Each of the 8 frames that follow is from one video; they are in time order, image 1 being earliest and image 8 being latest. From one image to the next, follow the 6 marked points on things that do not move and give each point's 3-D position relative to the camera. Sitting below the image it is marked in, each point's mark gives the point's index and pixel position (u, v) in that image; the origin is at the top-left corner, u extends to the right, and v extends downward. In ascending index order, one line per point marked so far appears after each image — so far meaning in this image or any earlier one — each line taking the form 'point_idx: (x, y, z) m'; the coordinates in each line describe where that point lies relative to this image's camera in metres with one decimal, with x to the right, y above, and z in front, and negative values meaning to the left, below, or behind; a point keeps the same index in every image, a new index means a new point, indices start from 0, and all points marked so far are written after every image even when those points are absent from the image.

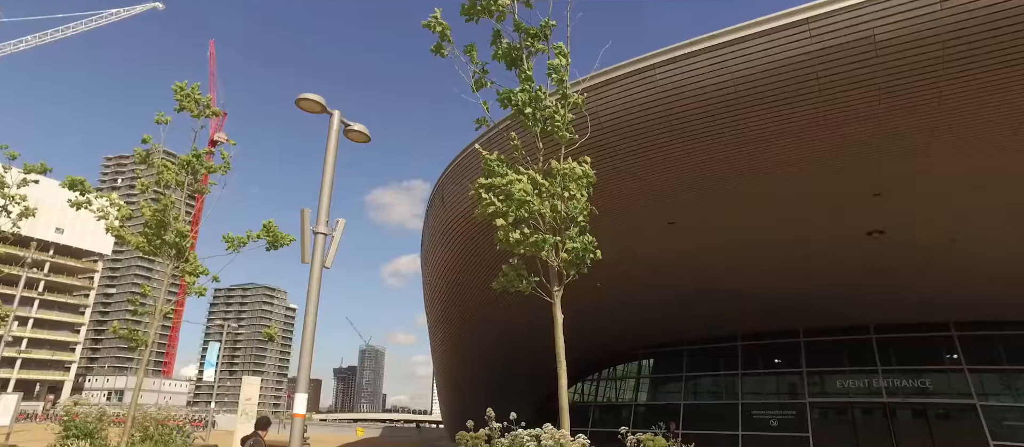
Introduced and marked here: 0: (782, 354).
0: (+9.2, -4.5, +19.6) m
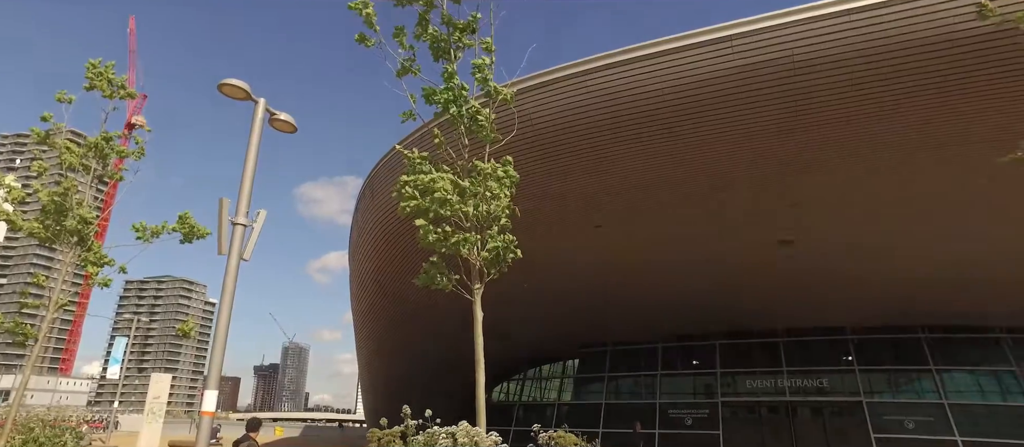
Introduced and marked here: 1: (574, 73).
0: (+6.6, -4.8, +20.6) m
1: (+1.2, +2.7, +10.6) m
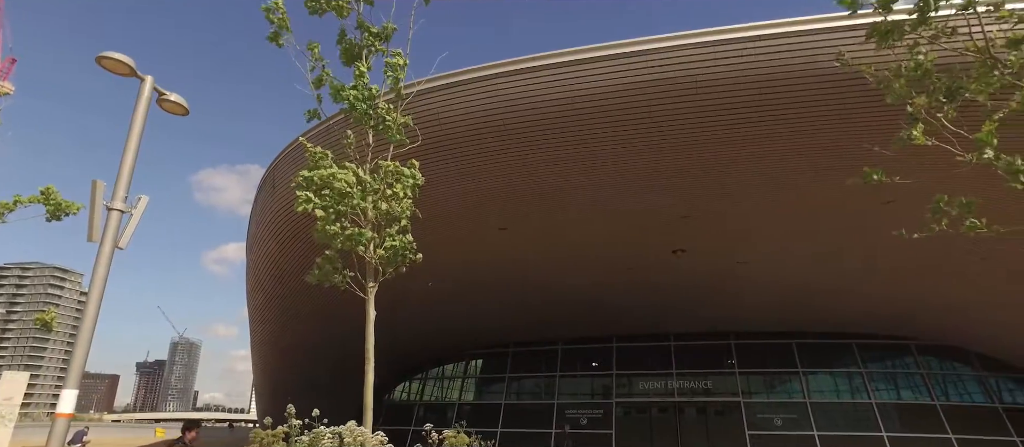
0: (+3.1, -5.0, +21.2) m
1: (-0.6, +2.7, +10.6) m
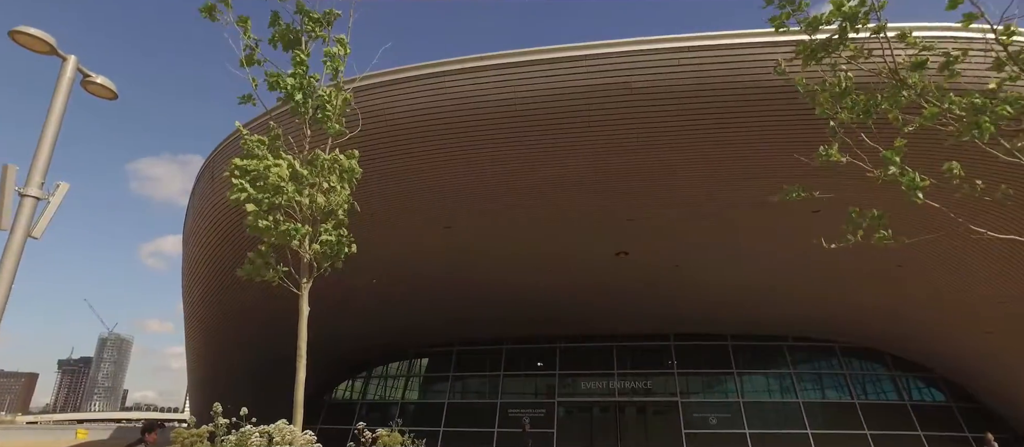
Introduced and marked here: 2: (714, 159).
0: (+1.0, -5.0, +21.4) m
1: (-1.6, +2.7, +10.5) m
2: (+3.9, +1.2, +10.7) m
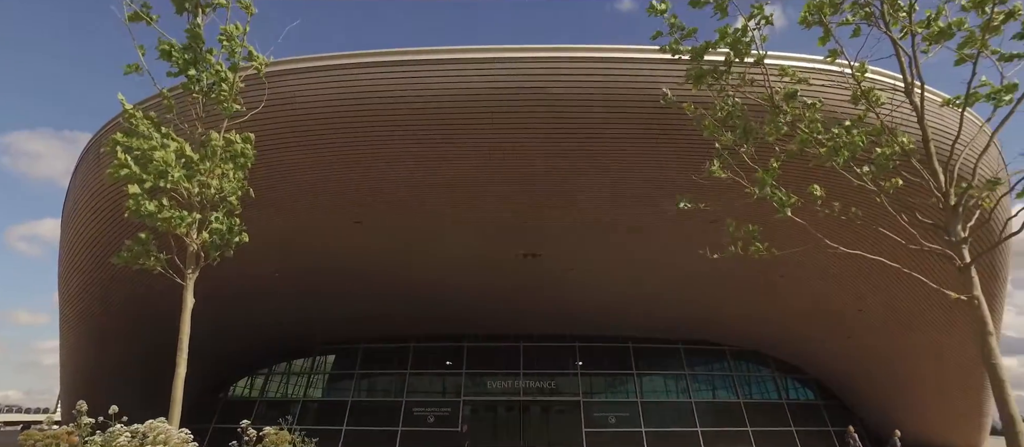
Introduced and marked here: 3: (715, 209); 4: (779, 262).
0: (-2.4, -4.9, +21.3) m
1: (-3.2, +2.8, +10.1) m
2: (+2.1, +1.1, +11.1) m
3: (+4.2, +0.3, +12.0) m
4: (+6.5, -0.9, +13.8) m
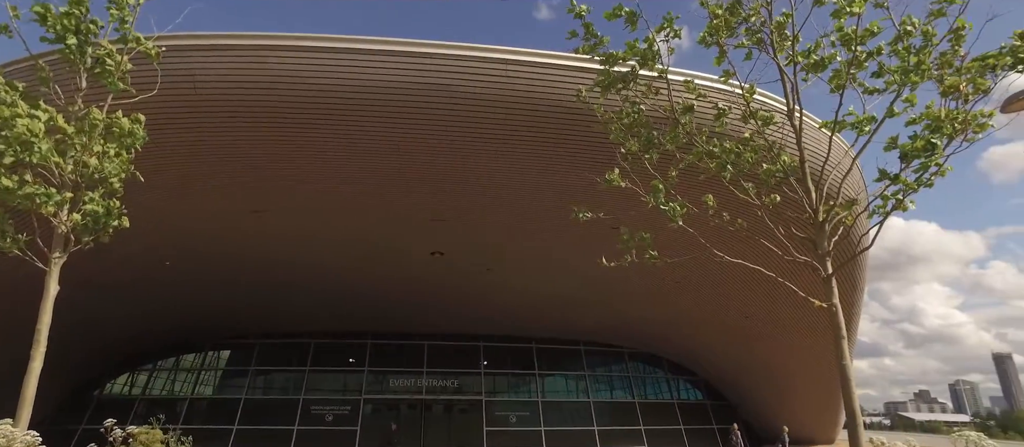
0: (-5.8, -4.7, +20.8) m
1: (-4.8, +3.0, +9.6) m
2: (+0.3, +1.1, +11.3) m
3: (+2.2, +0.2, +12.5) m
4: (+4.1, -1.1, +14.6) m
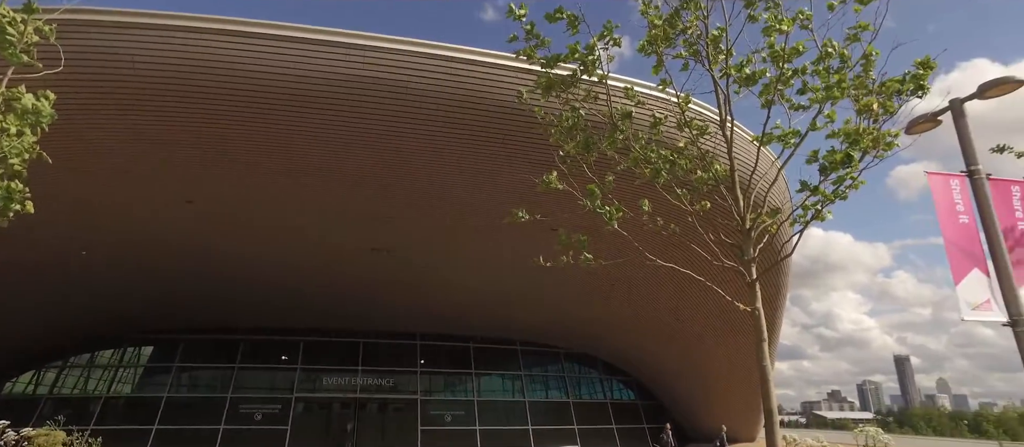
0: (-8.0, -4.5, +20.1) m
1: (-5.8, +3.2, +9.2) m
2: (-0.9, +1.1, +11.3) m
3: (+0.9, +0.1, +12.6) m
4: (+2.5, -1.2, +14.9) m
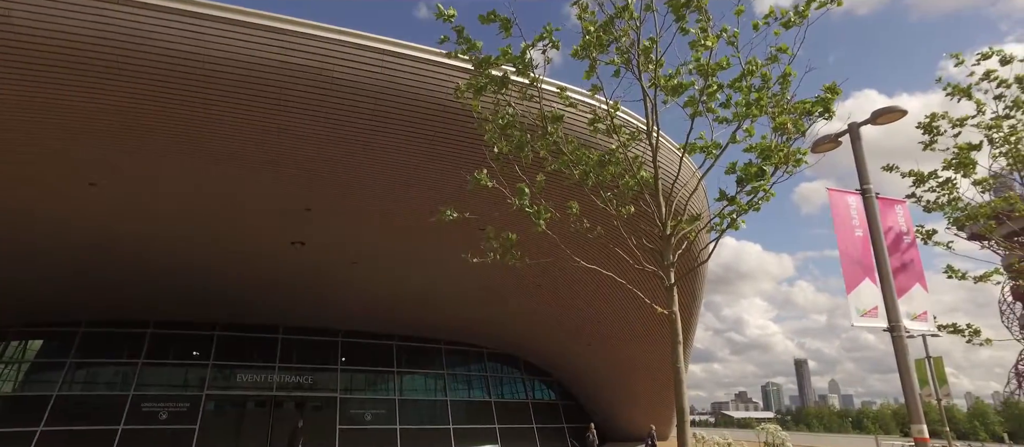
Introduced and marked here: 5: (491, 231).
0: (-10.6, -4.1, +19.1) m
1: (-6.7, +3.5, +8.5) m
2: (-2.3, +1.2, +11.1) m
3: (-0.7, +0.1, +12.7) m
4: (+0.7, -1.3, +15.1) m
5: (-0.3, -0.1, +7.3) m
